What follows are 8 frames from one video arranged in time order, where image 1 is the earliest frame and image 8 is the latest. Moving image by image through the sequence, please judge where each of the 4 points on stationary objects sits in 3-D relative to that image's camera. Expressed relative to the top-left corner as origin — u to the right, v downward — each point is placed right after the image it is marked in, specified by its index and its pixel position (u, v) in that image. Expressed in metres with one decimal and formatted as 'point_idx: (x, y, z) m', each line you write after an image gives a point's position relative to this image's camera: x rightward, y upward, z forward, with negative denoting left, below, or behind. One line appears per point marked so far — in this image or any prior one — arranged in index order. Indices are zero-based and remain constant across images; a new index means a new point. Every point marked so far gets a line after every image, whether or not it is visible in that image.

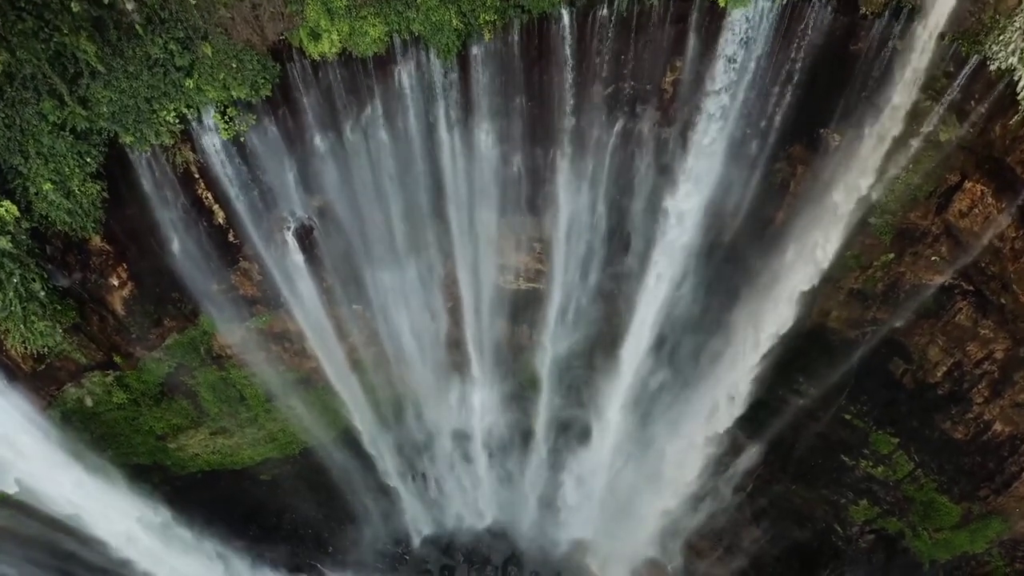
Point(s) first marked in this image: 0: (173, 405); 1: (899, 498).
0: (-5.6, -2.0, +11.6) m
1: (+6.7, -3.7, +12.0) m
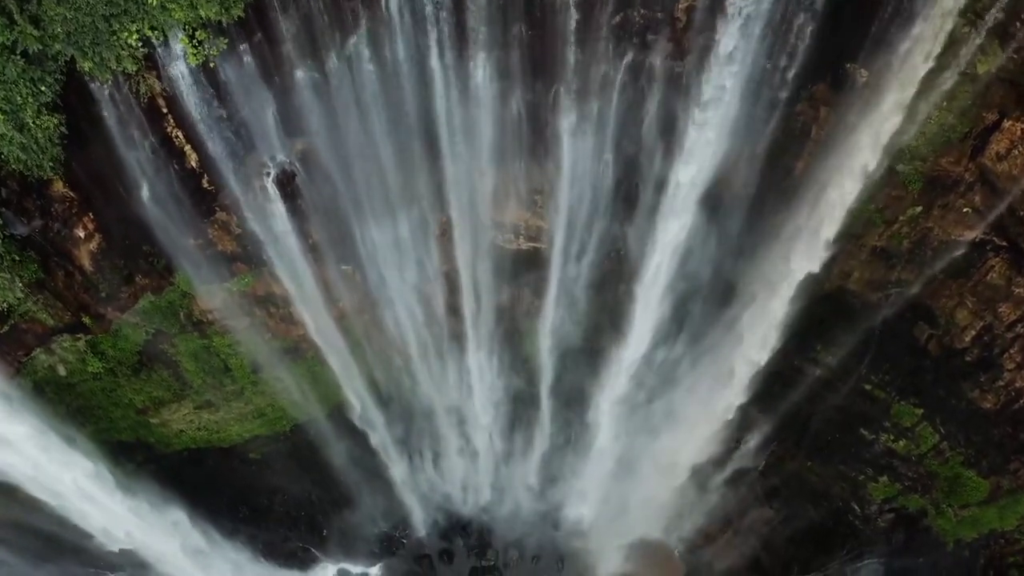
0: (-5.7, -1.4, +10.9) m
1: (+6.7, -3.1, +11.3) m
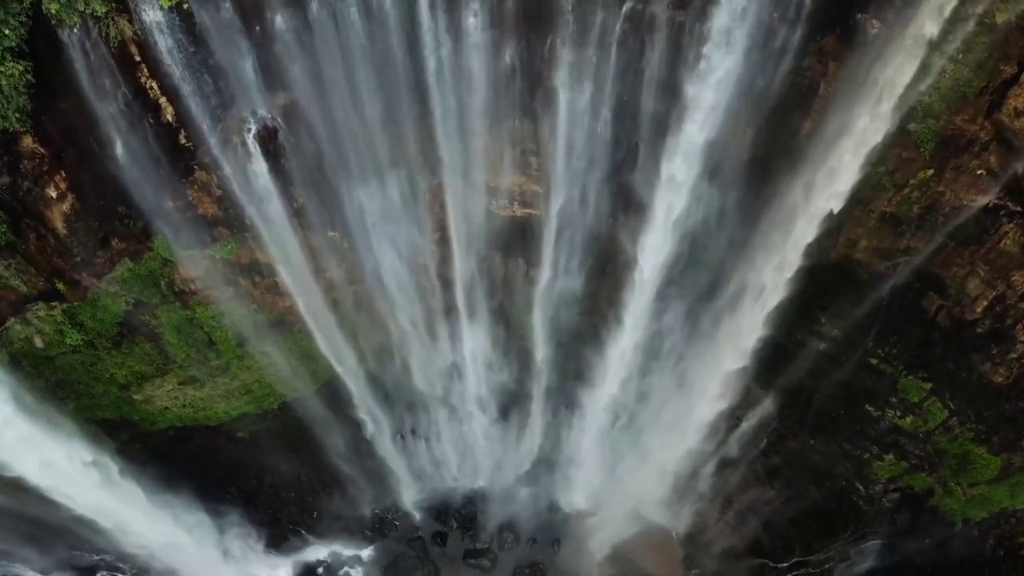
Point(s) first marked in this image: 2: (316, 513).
0: (-5.7, -0.9, +10.5) m
1: (+6.6, -2.6, +10.9) m
2: (-3.7, -4.3, +13.1) m
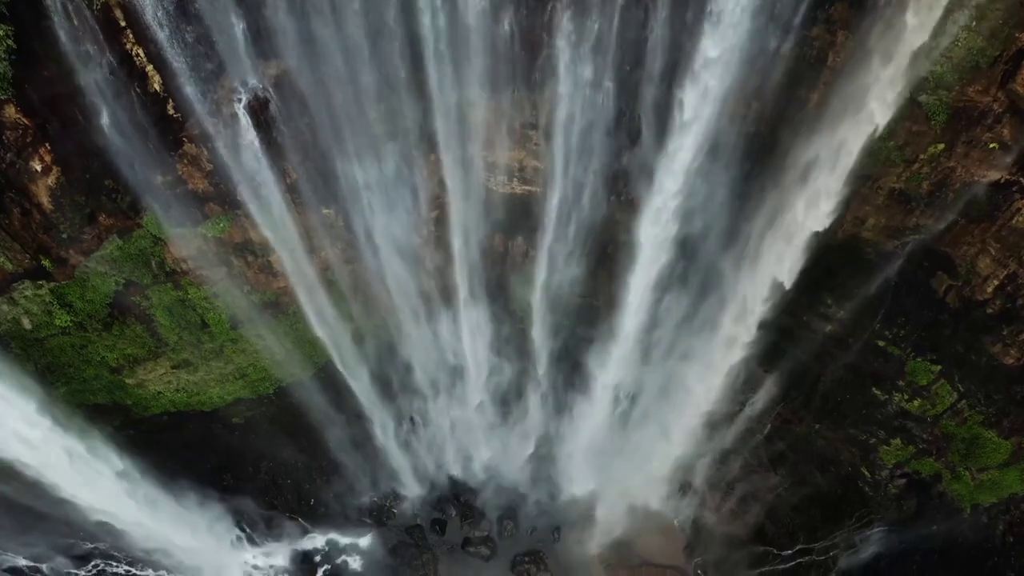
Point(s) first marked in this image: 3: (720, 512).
0: (-5.7, -0.6, +10.3) m
1: (+6.6, -2.3, +10.7) m
2: (-3.7, -4.0, +12.9) m
3: (+3.9, -4.3, +13.1) m
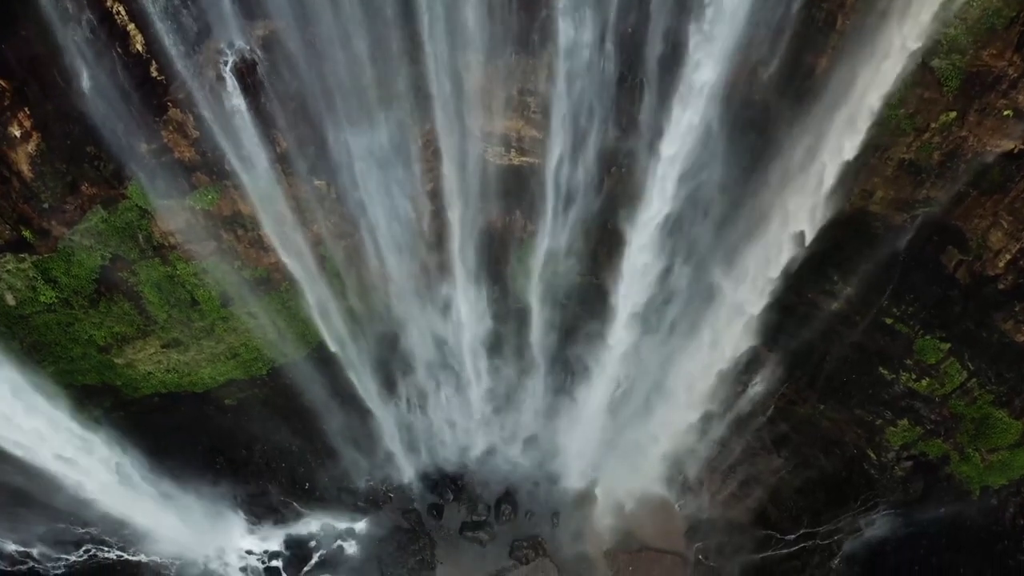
0: (-5.8, -0.3, +10.0) m
1: (+6.5, -1.9, +10.4) m
2: (-3.8, -3.6, +12.7) m
3: (+3.9, -3.9, +12.8) m
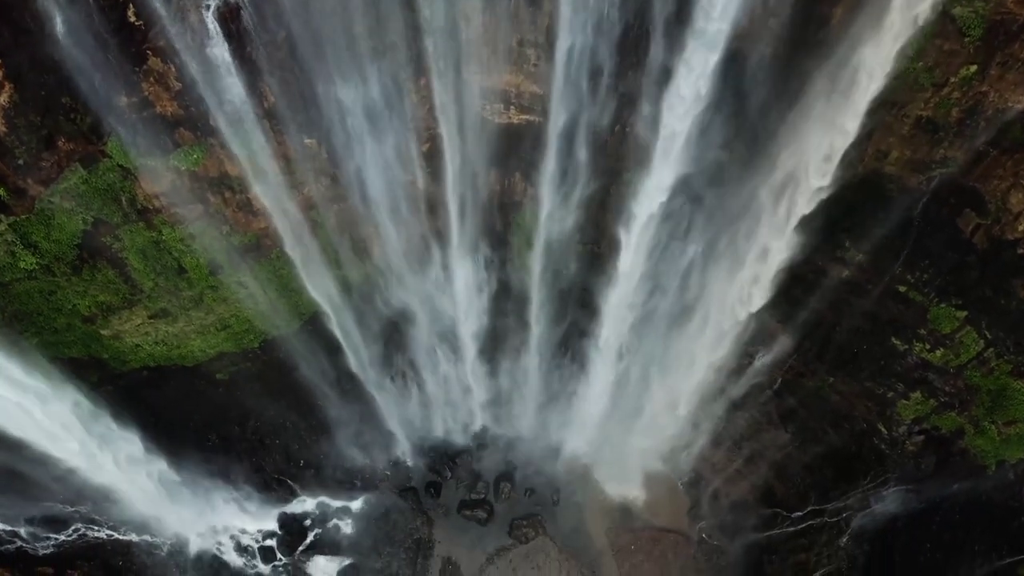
0: (-5.8, +0.2, +9.6) m
1: (+6.5, -1.5, +10.1) m
2: (-3.8, -3.1, +12.3) m
3: (+3.9, -3.4, +12.5) m
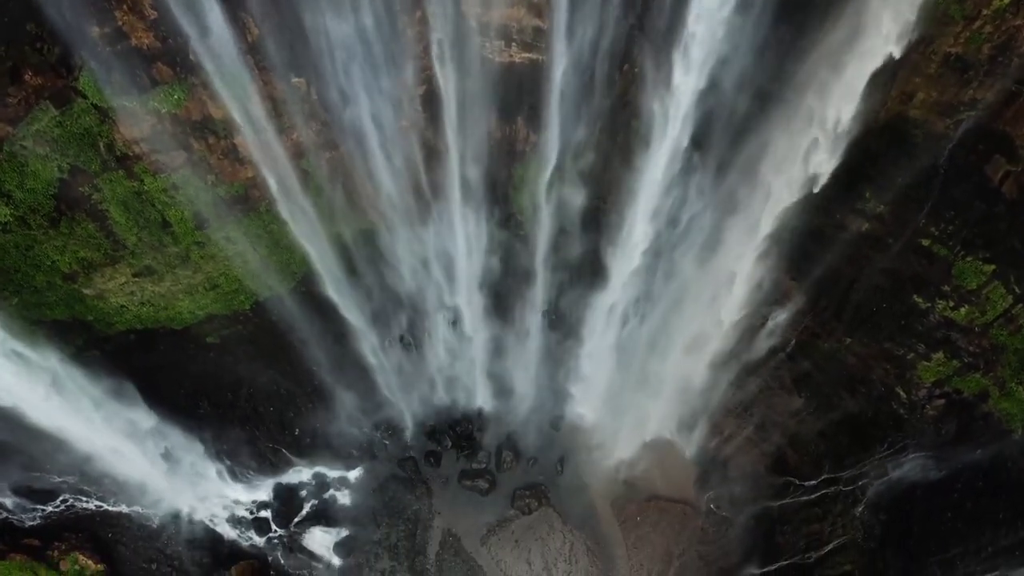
0: (-5.8, +0.8, +9.1) m
1: (+6.6, -0.8, +9.6) m
2: (-3.7, -2.4, +11.9) m
3: (+3.9, -2.7, +12.0) m
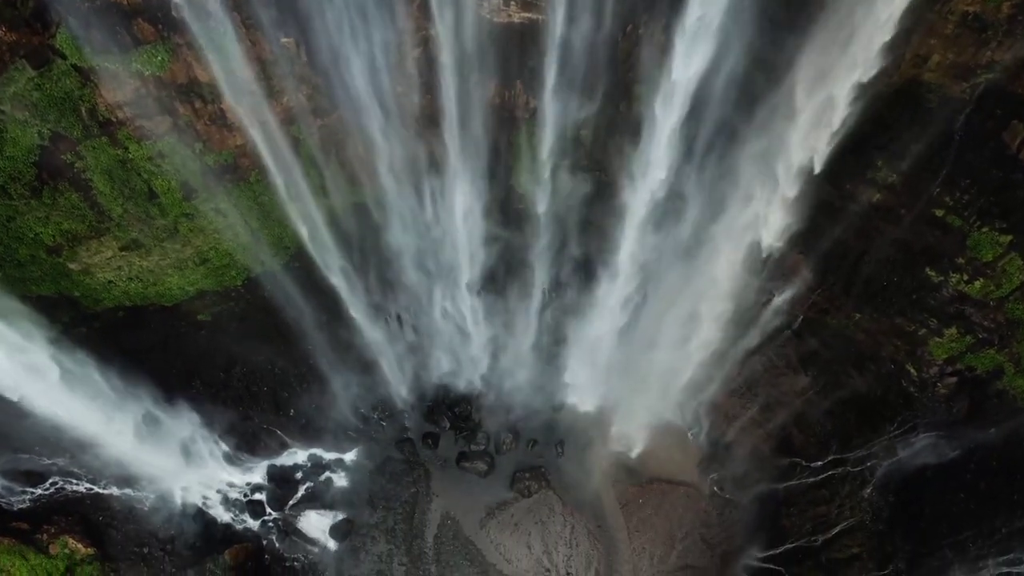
0: (-5.8, +1.1, +8.8) m
1: (+6.5, -0.5, +9.3) m
2: (-3.7, -2.1, +11.6) m
3: (+3.9, -2.3, +11.8) m
